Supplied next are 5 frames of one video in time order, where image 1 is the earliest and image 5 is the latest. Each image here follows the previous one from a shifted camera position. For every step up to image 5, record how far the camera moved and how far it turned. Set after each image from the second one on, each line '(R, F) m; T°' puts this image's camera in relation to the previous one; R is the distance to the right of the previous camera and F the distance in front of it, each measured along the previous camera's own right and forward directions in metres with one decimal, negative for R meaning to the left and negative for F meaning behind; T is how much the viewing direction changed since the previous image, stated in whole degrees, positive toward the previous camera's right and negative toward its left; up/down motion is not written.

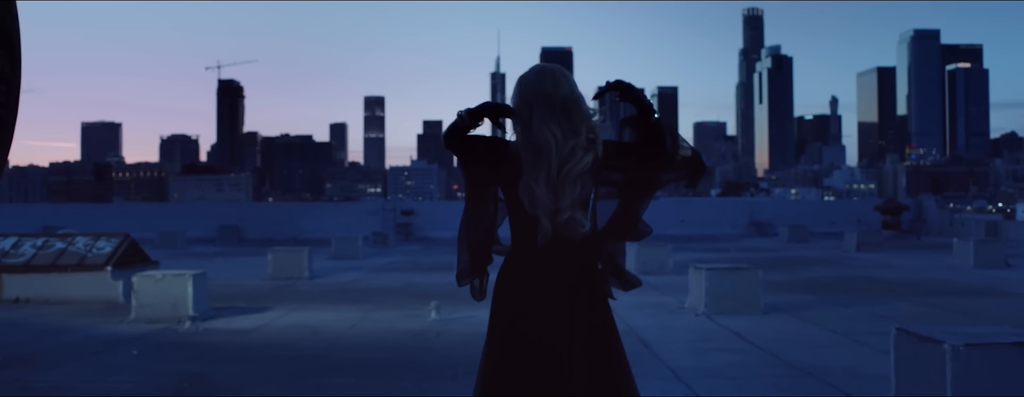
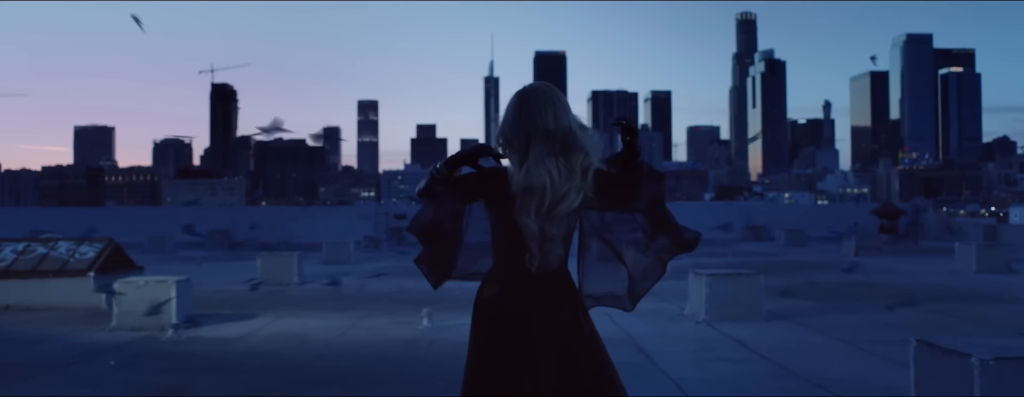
(0.0, +0.4) m; 0°
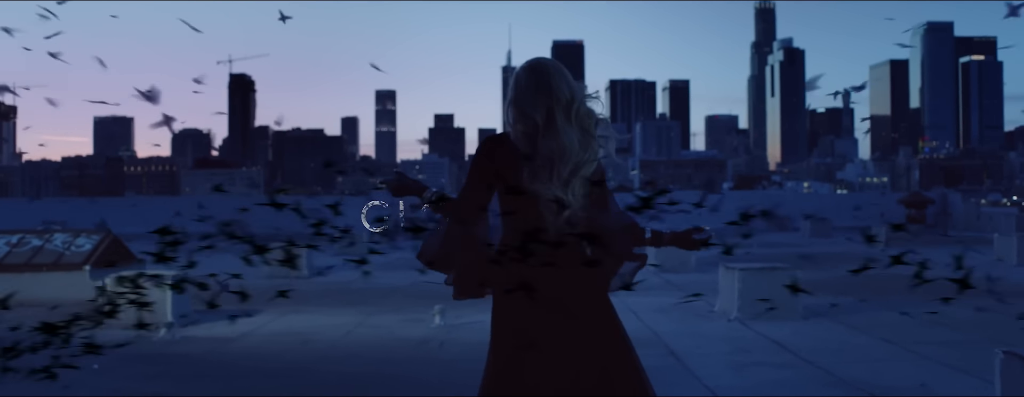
(0.0, +0.8) m; -1°
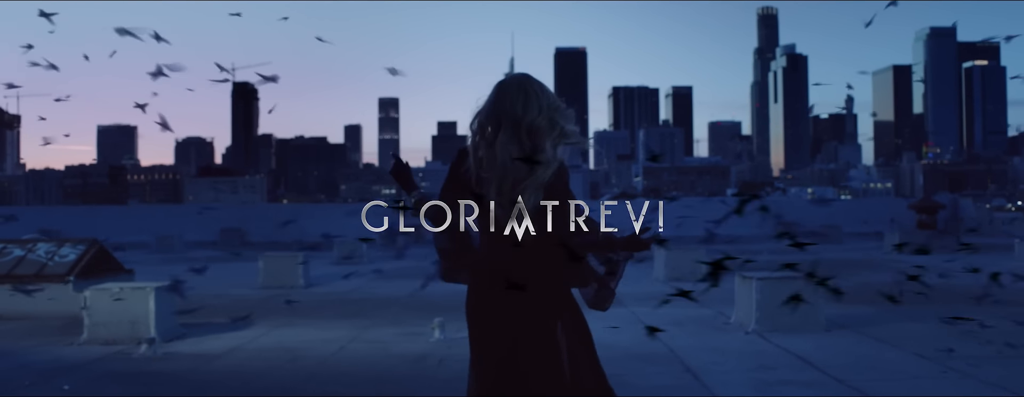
(0.0, +0.6) m; 0°
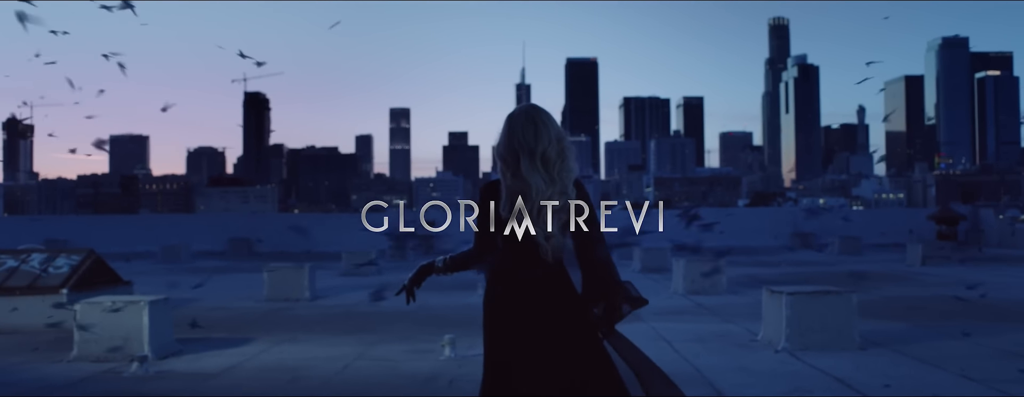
(0.0, +0.6) m; -1°
